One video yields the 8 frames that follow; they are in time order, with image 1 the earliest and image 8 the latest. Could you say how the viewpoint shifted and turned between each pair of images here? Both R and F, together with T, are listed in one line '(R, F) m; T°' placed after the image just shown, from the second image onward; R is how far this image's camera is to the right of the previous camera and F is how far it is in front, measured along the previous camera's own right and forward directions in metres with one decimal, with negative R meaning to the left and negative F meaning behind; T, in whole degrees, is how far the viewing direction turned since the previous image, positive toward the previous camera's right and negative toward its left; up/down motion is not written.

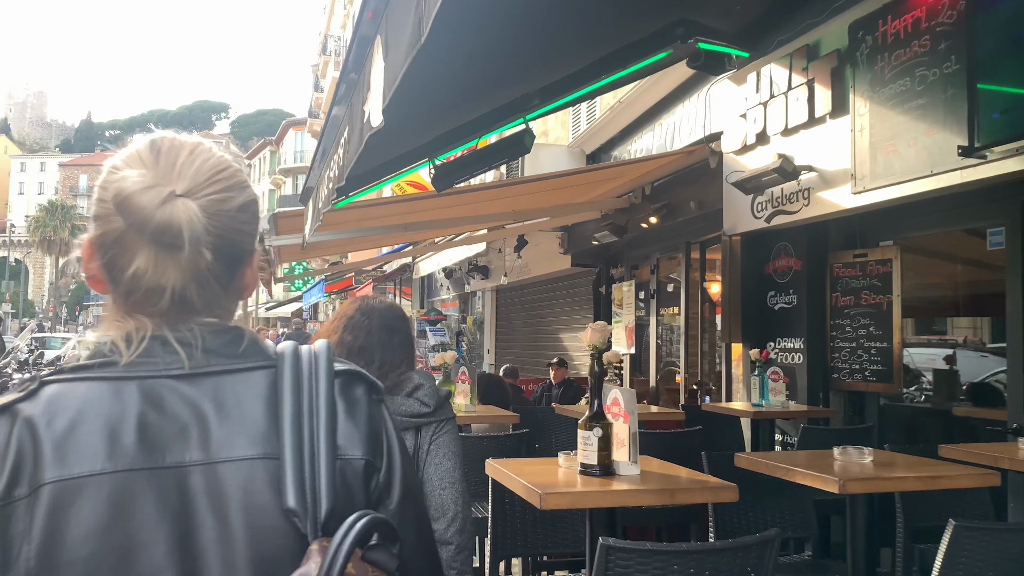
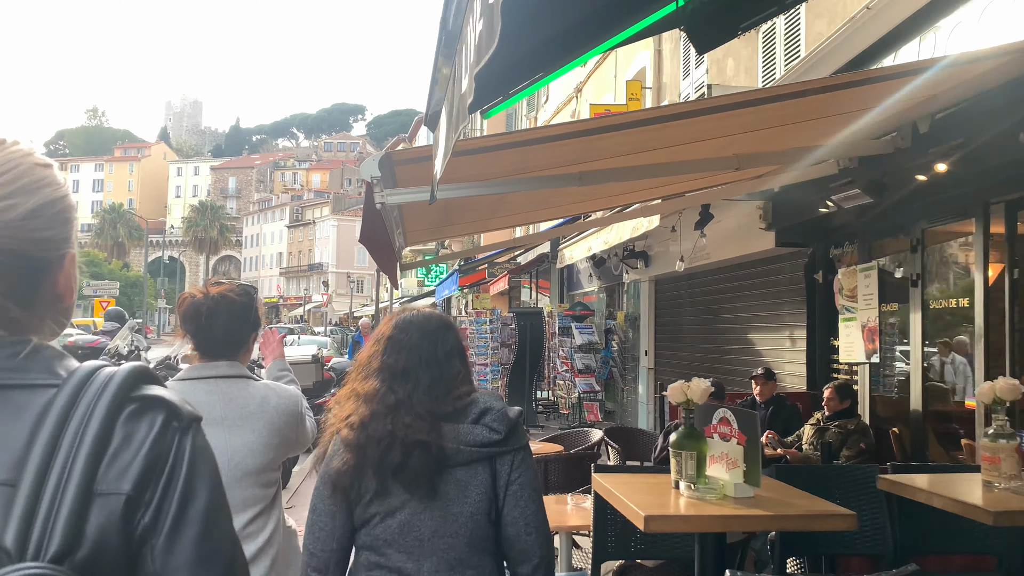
(-0.4, +1.6) m; -9°
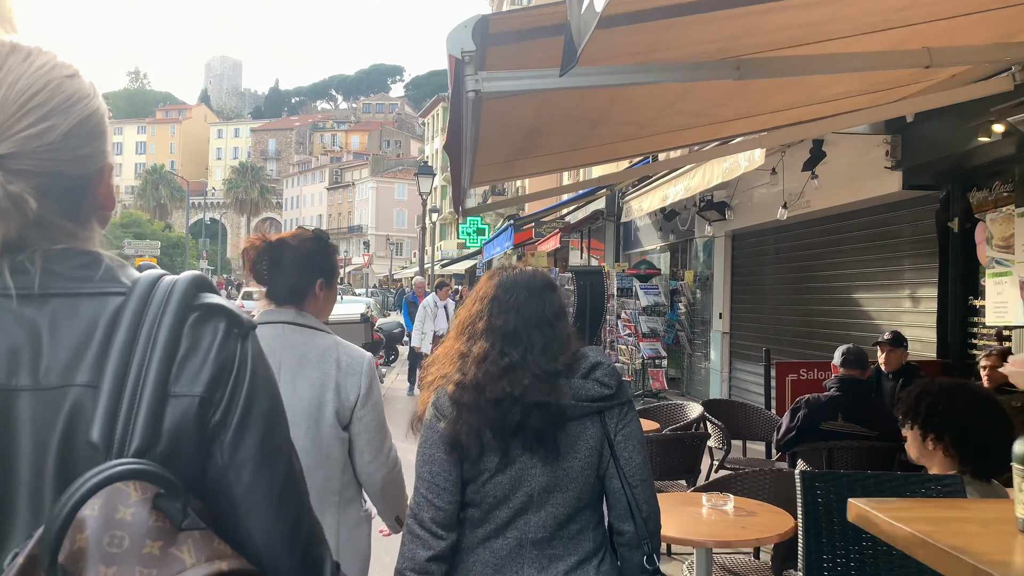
(-0.3, +0.8) m; -3°
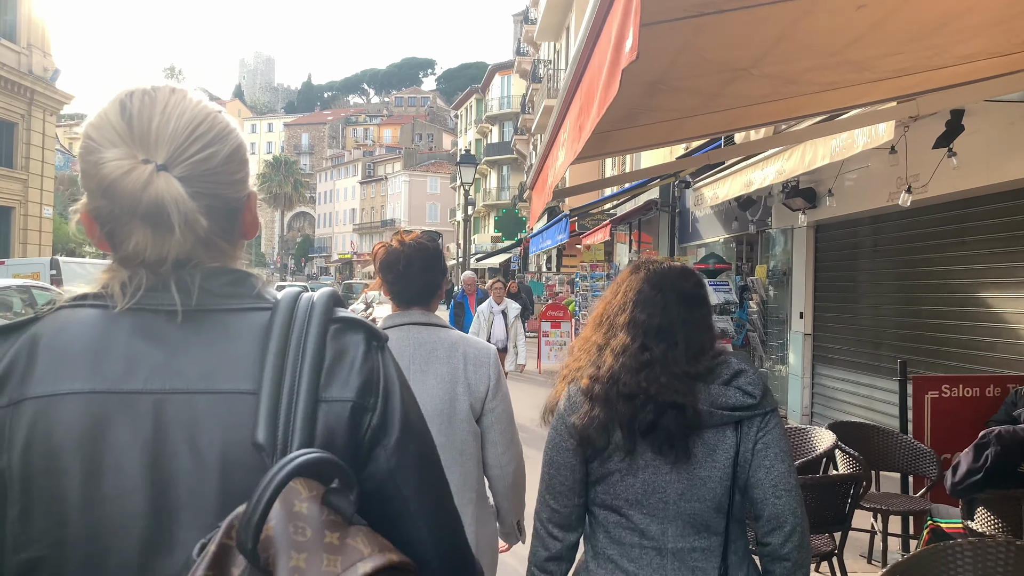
(-0.3, +0.7) m; -2°
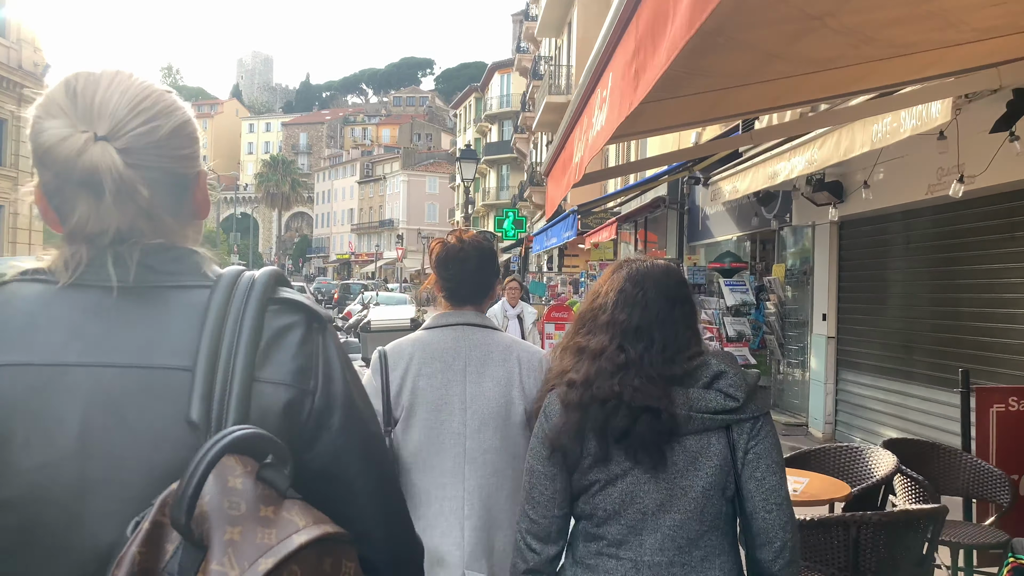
(-0.1, +0.5) m; 0°
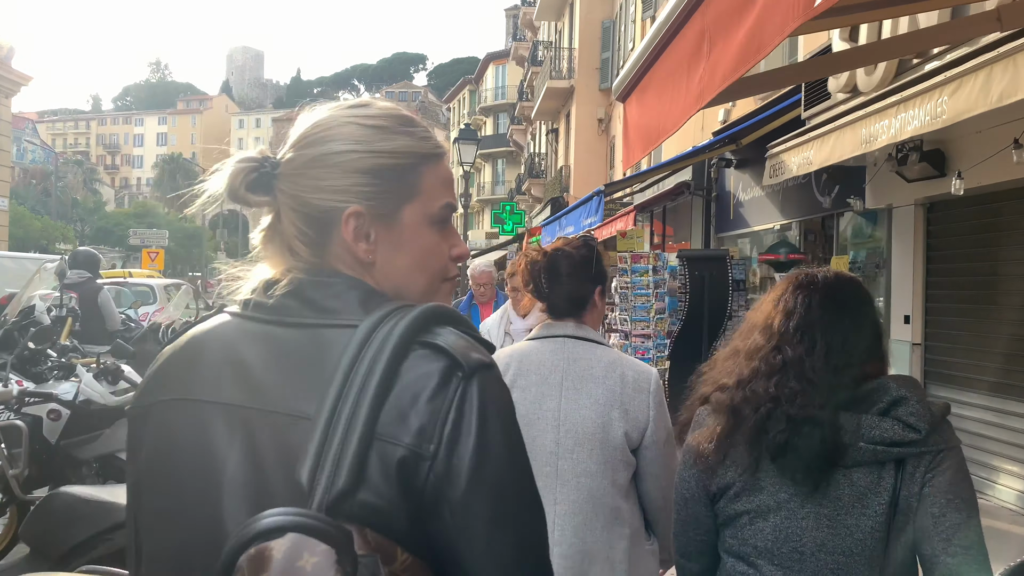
(-0.2, +1.4) m; +1°
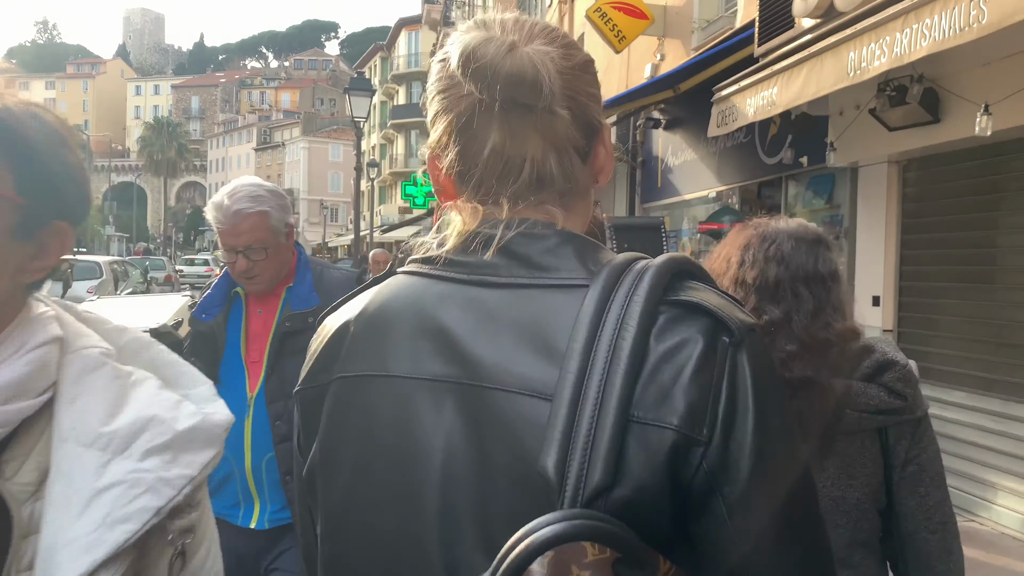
(+0.2, +1.3) m; +6°
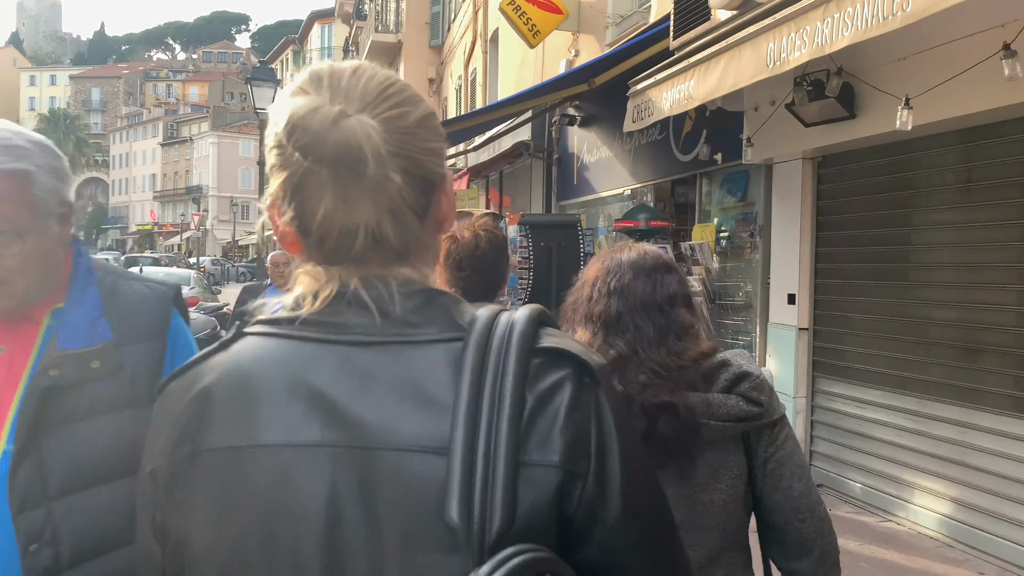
(+0.1, +0.3) m; +6°
